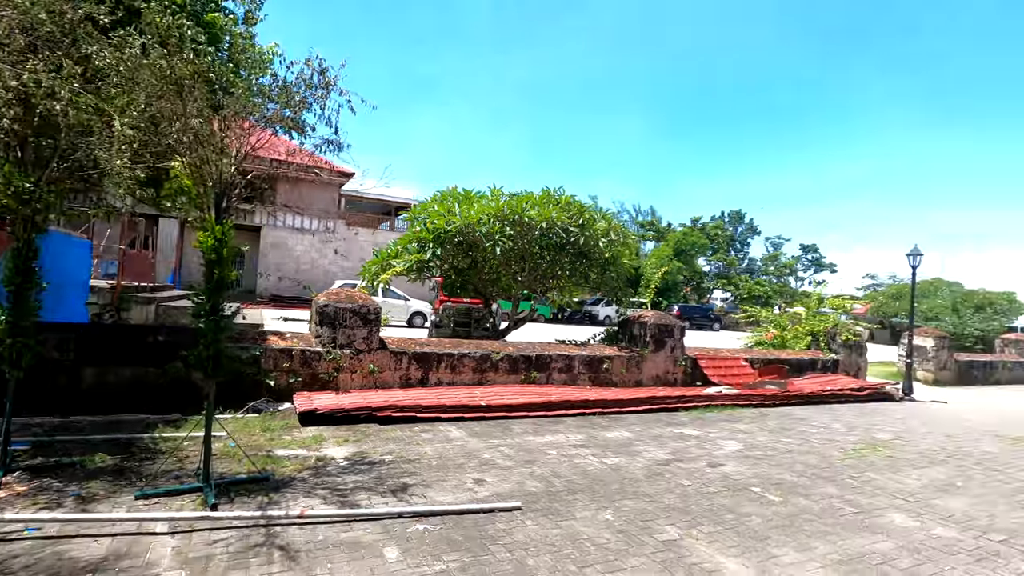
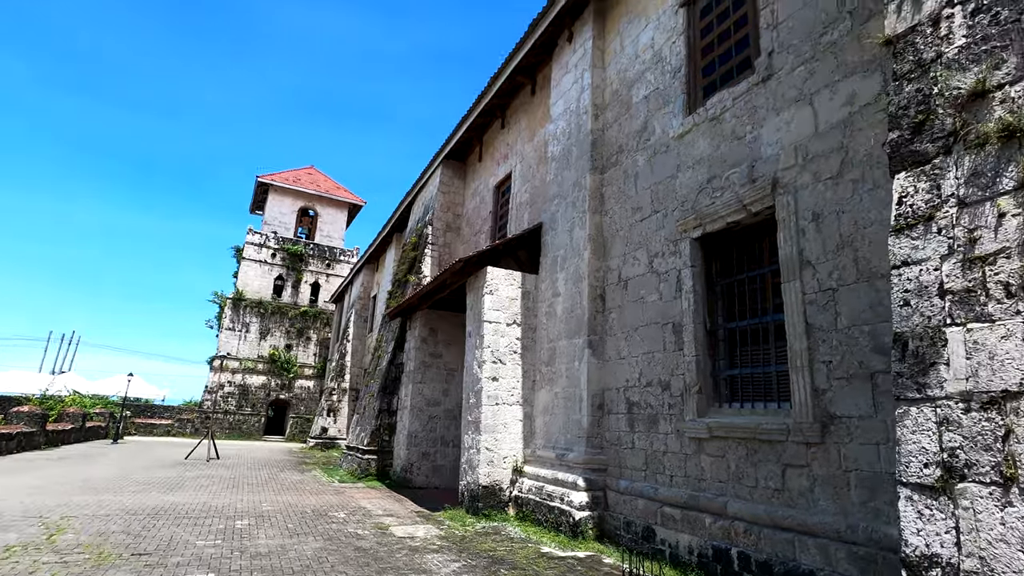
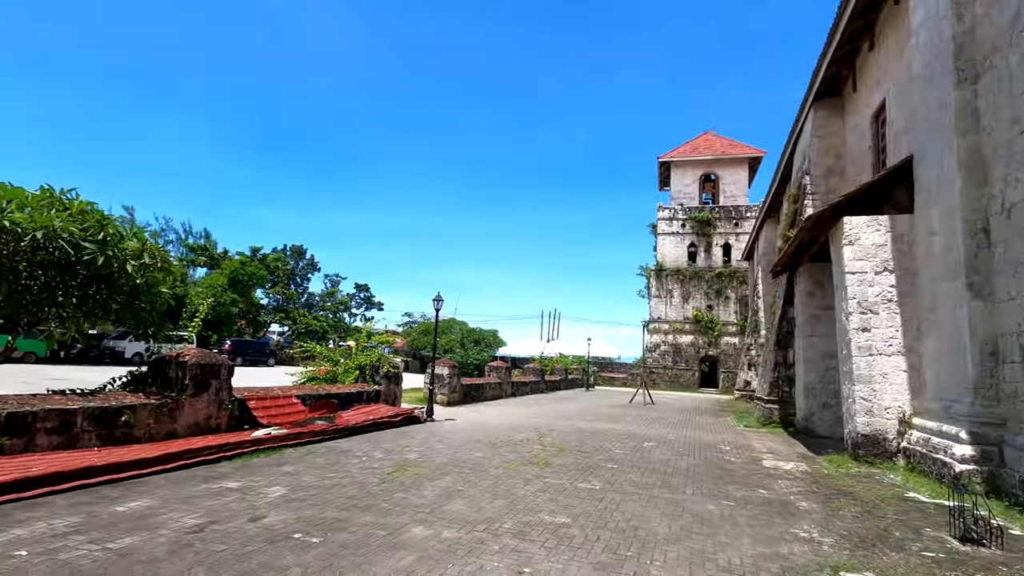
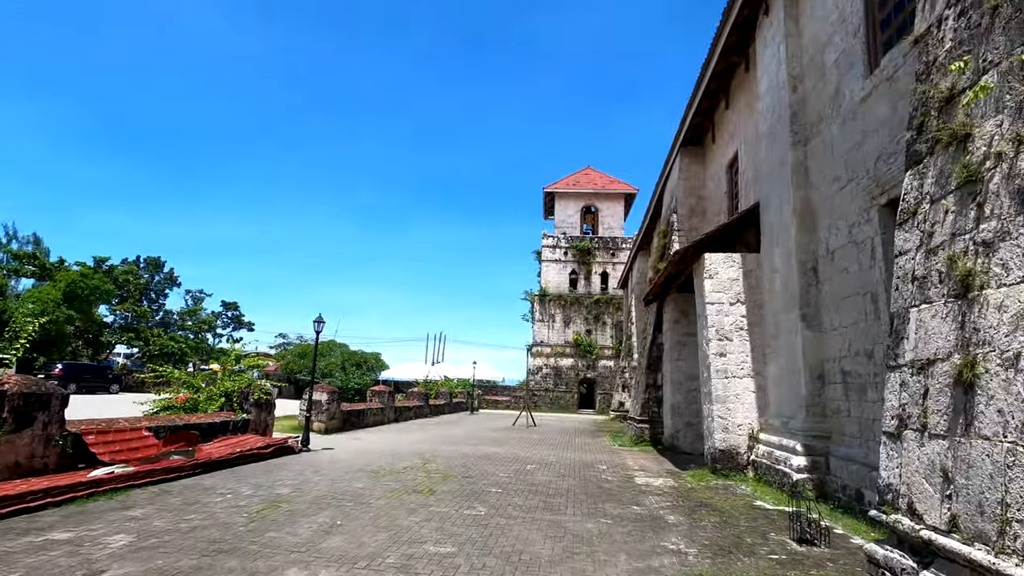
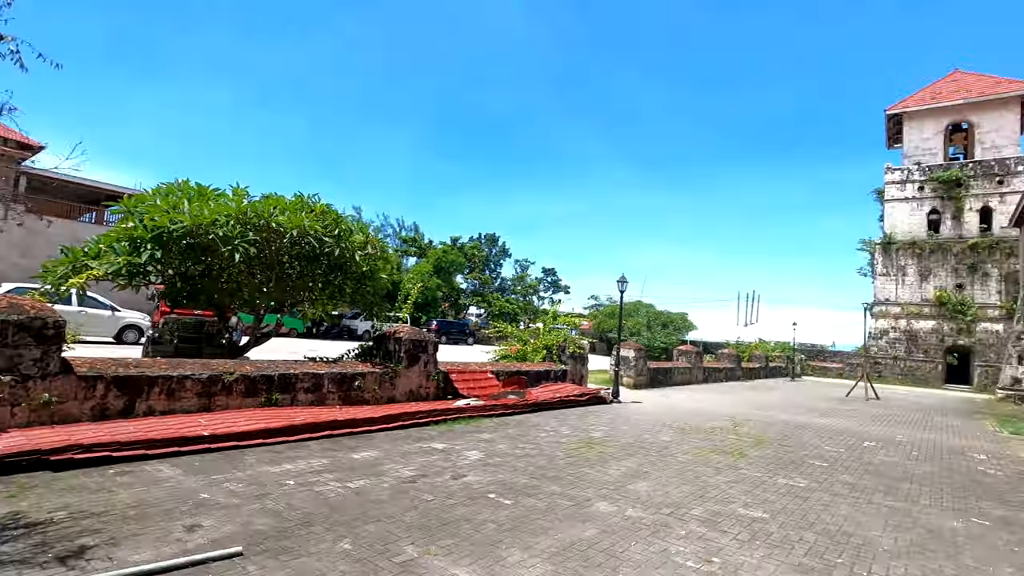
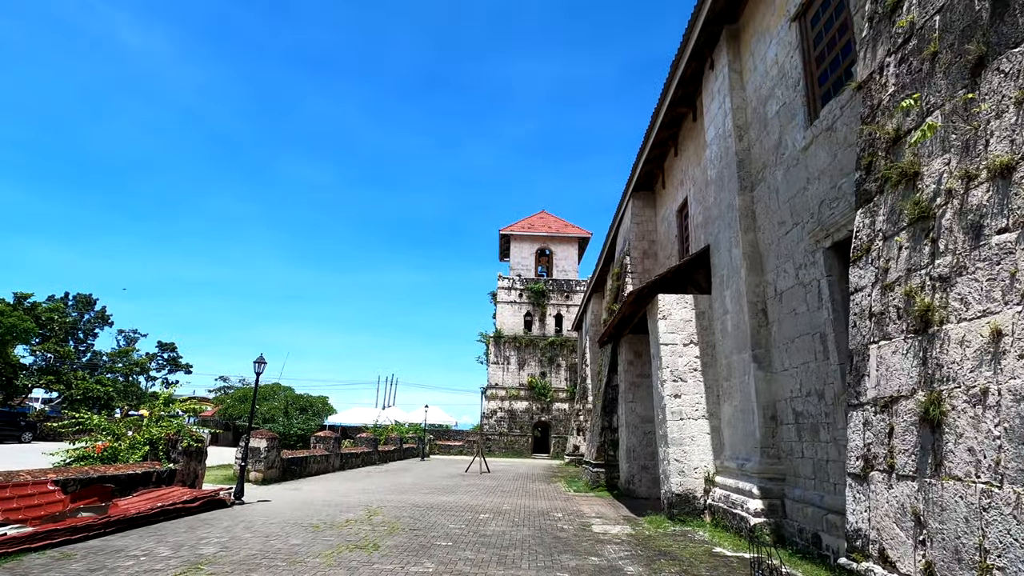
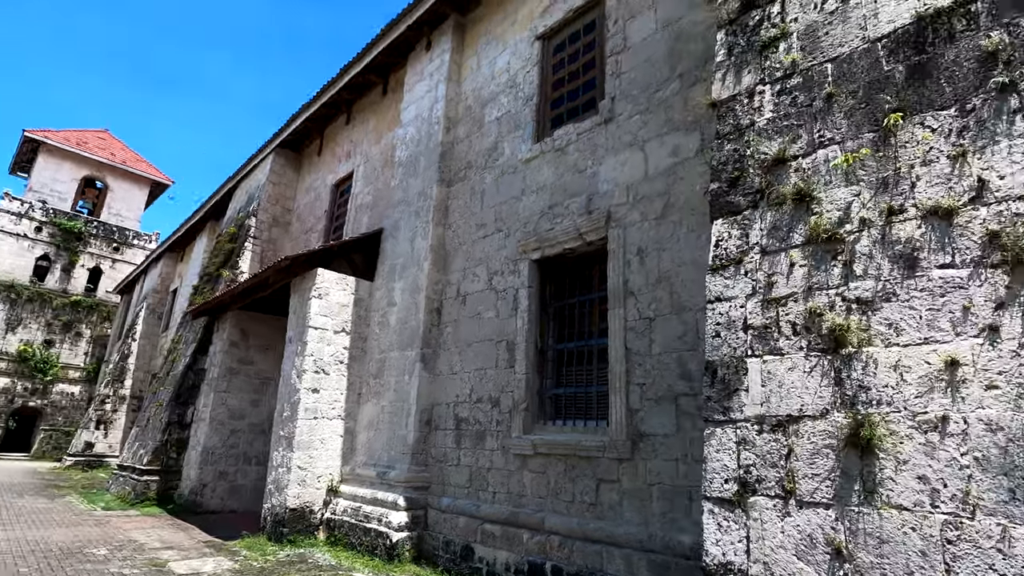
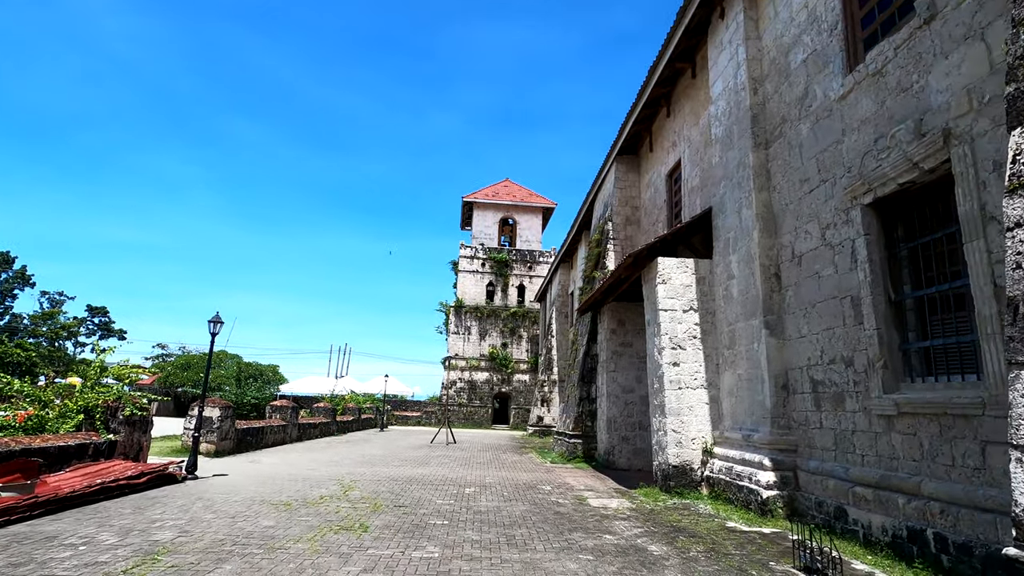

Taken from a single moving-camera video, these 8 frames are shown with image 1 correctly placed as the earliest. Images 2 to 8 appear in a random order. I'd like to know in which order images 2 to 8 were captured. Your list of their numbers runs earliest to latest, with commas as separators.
5, 3, 4, 6, 8, 2, 7
